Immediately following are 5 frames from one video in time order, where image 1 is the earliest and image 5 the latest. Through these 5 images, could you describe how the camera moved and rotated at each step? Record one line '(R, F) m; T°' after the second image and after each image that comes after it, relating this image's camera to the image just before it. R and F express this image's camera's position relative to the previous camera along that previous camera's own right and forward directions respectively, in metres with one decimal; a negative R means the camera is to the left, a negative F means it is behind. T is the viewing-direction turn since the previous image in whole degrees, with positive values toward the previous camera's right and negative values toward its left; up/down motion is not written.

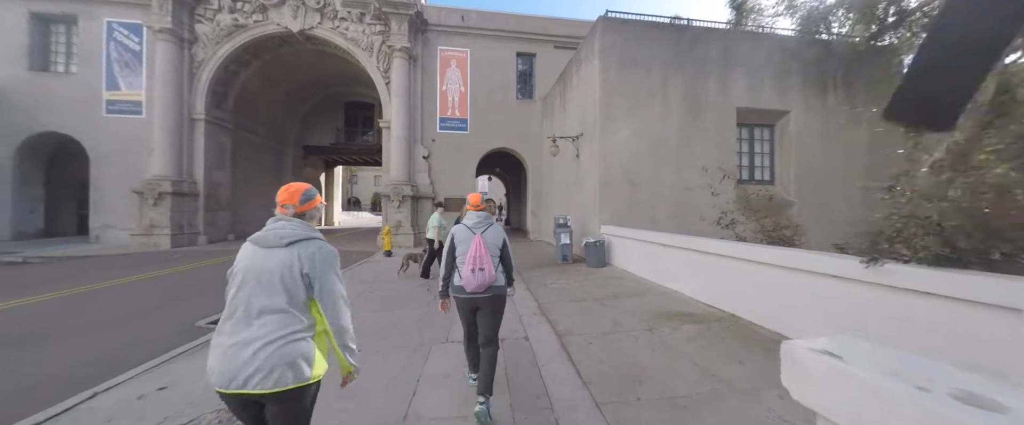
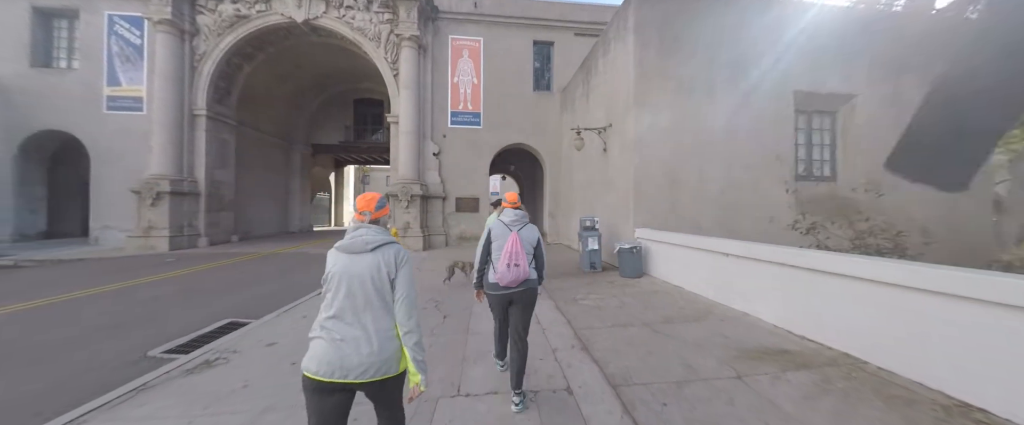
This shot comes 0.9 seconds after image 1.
(-0.2, +1.0) m; -2°
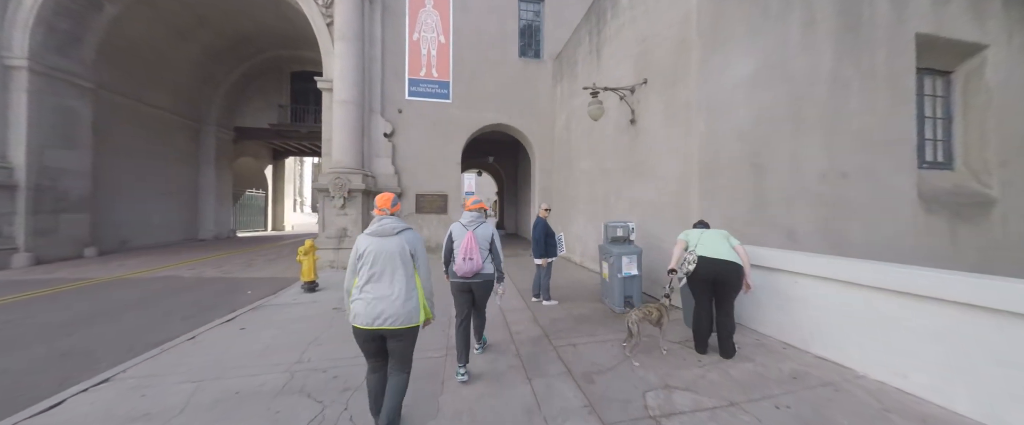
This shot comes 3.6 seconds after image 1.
(-0.1, +3.0) m; +5°
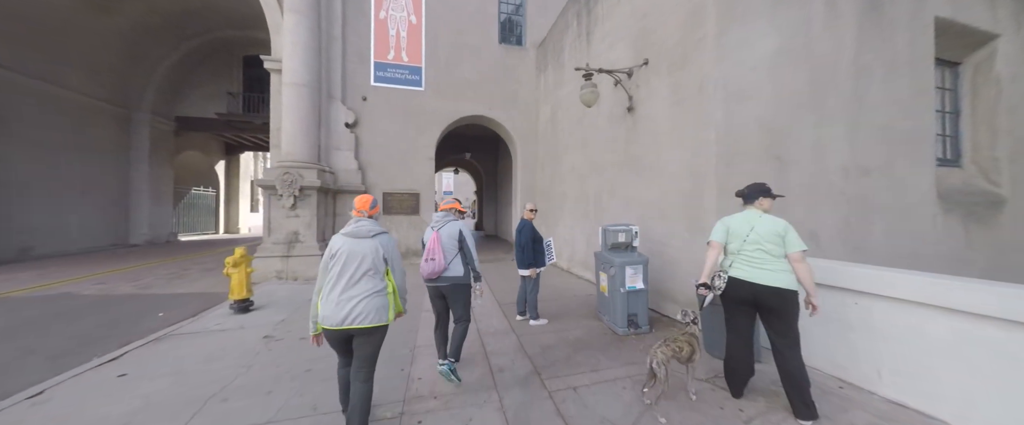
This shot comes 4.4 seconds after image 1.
(0.0, +0.9) m; +4°
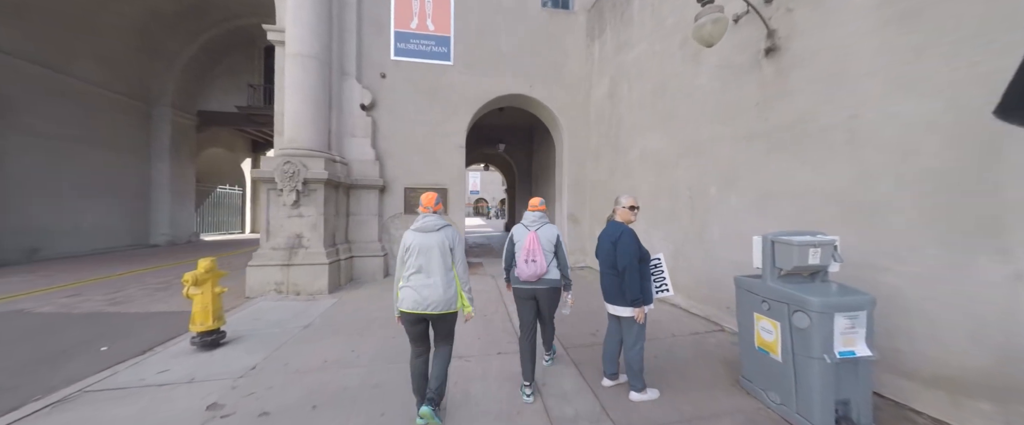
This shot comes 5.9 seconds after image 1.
(-0.6, +1.6) m; -5°
